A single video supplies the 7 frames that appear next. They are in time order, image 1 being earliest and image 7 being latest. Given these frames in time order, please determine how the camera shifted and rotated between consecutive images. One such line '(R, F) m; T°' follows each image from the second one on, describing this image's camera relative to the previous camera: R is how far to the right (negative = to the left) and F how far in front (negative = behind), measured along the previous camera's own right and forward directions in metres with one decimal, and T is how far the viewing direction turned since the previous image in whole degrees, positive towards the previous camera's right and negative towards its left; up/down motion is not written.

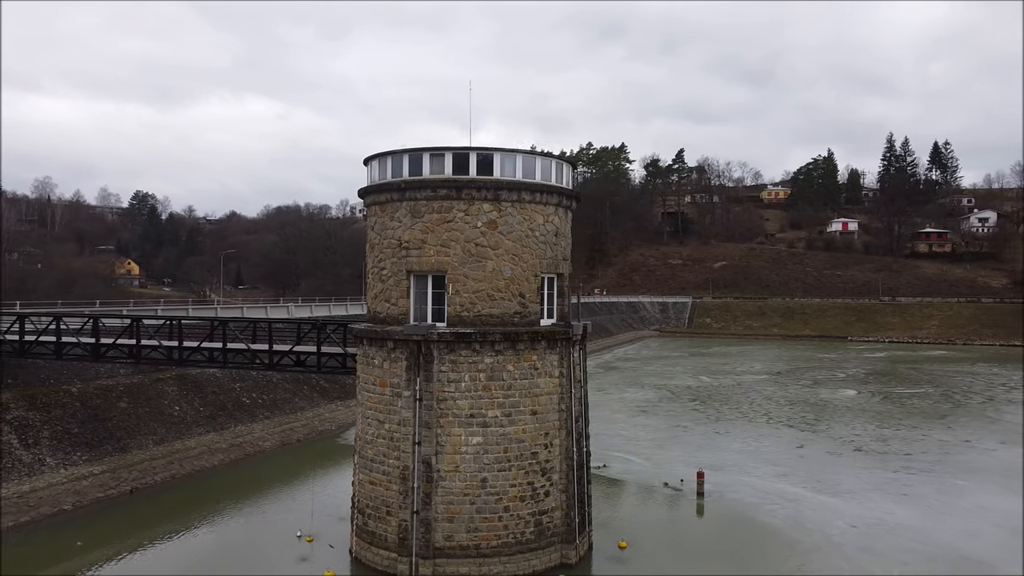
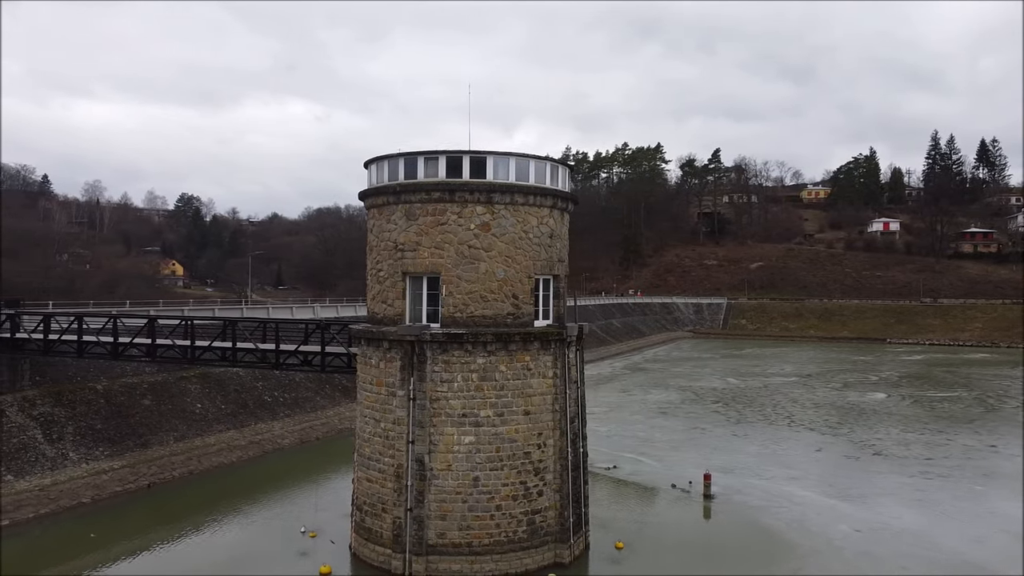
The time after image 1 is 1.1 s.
(+0.6, -0.1) m; -2°
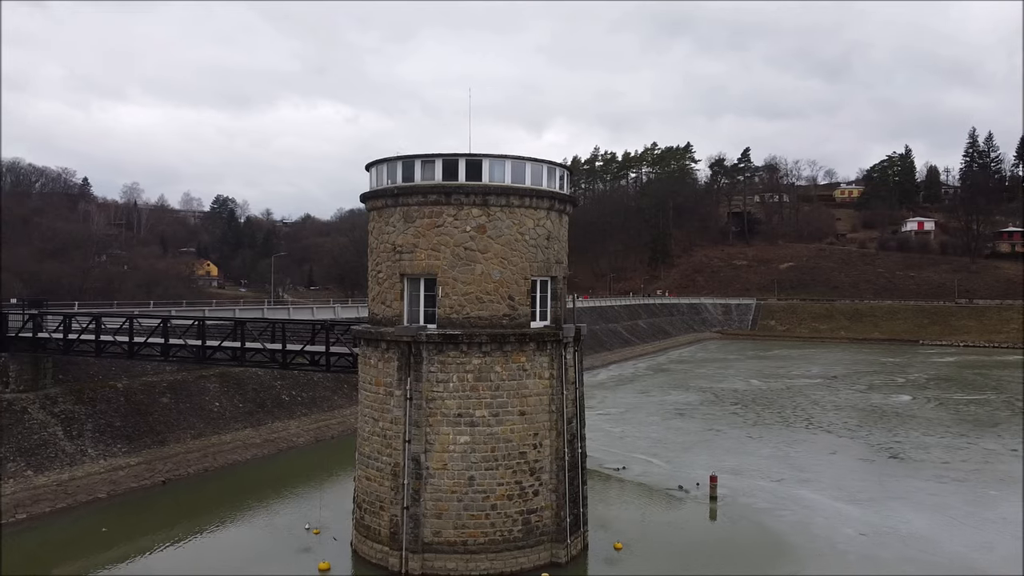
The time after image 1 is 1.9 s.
(+0.5, -0.1) m; -2°
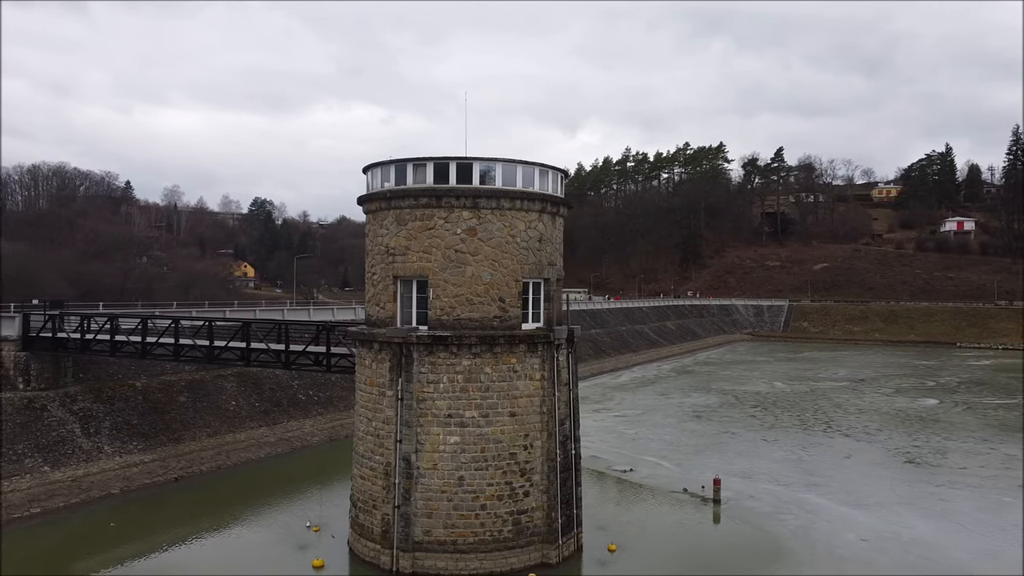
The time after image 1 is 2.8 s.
(+0.6, -0.1) m; -2°
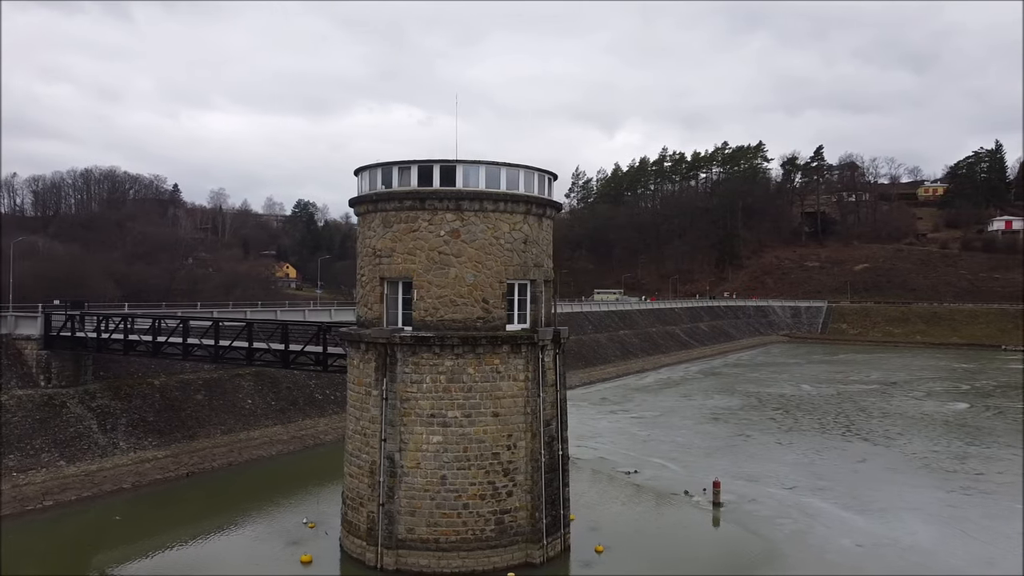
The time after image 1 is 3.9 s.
(+0.8, -0.1) m; -2°
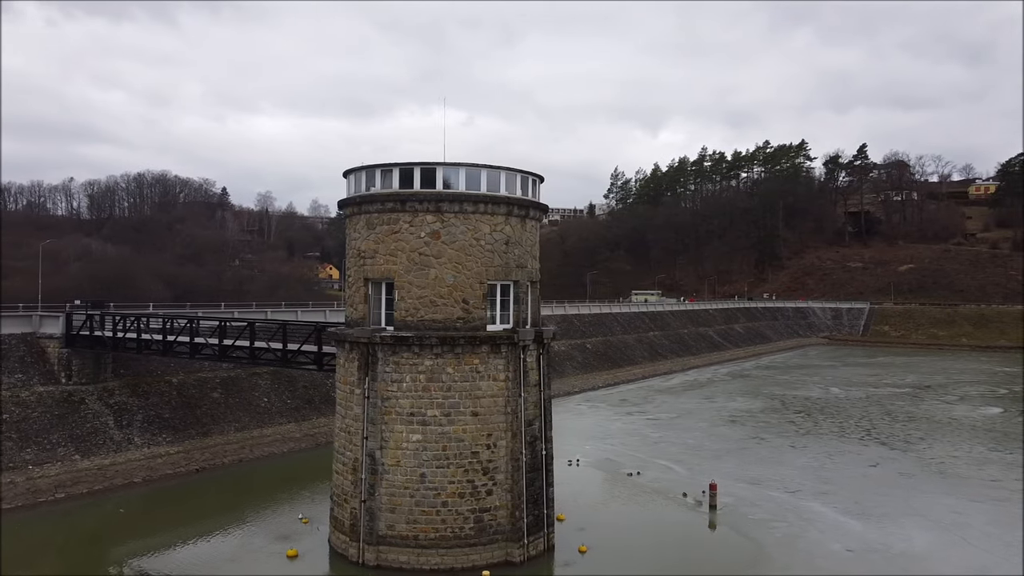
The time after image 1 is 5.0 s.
(+0.9, -0.1) m; -3°
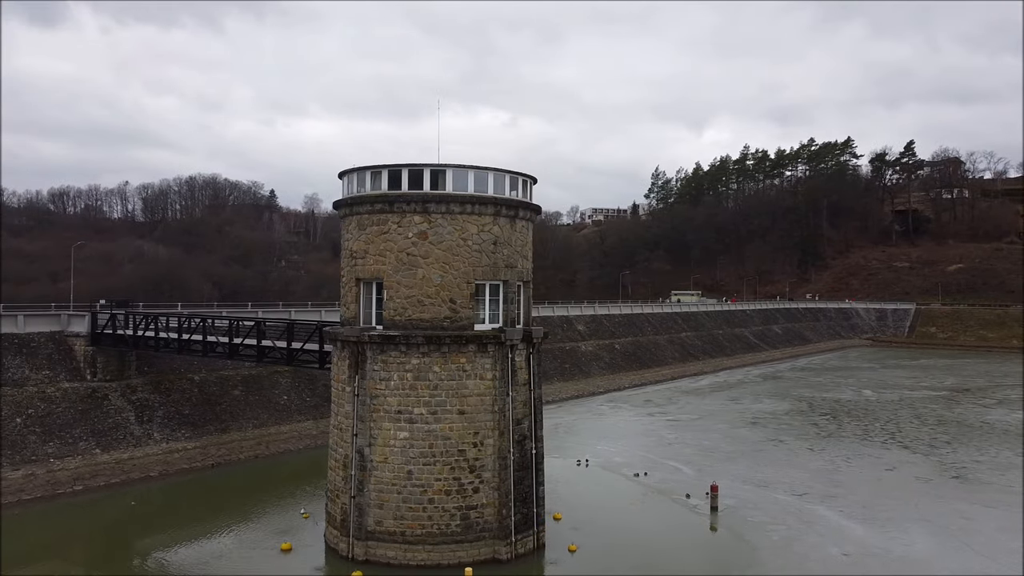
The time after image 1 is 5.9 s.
(+0.8, -0.1) m; -3°
